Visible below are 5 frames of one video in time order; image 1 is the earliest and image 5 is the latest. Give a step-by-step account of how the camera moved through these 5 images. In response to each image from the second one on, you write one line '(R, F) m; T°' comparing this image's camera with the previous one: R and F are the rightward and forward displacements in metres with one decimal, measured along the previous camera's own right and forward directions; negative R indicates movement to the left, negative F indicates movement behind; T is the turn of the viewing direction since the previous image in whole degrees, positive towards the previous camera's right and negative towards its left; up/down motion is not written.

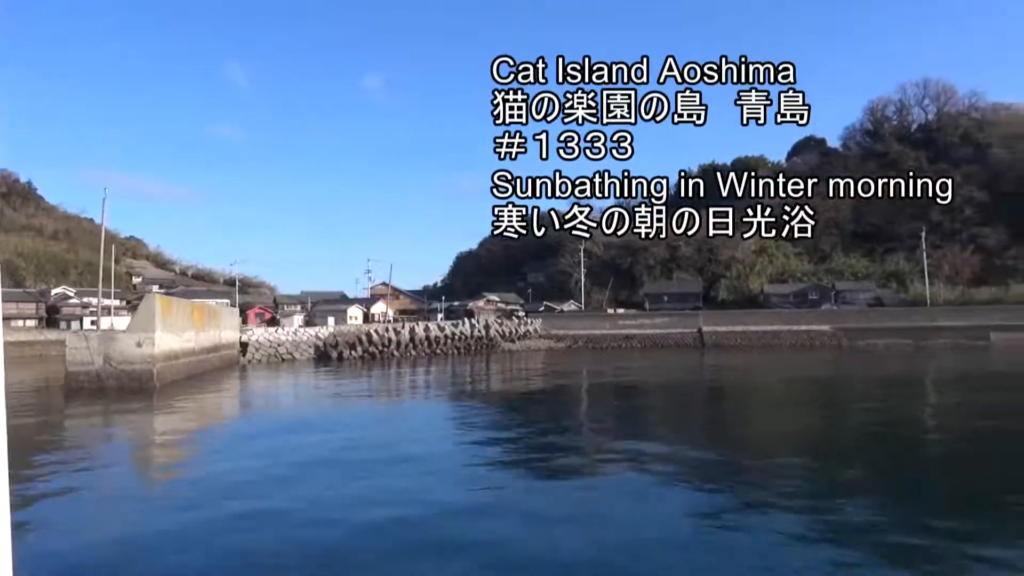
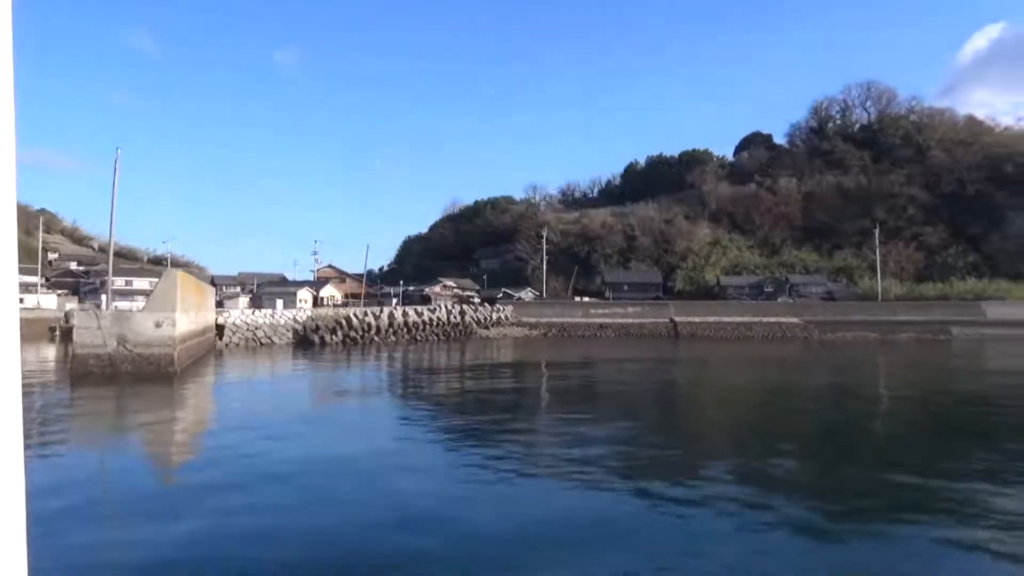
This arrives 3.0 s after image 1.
(-1.2, +0.5) m; +6°
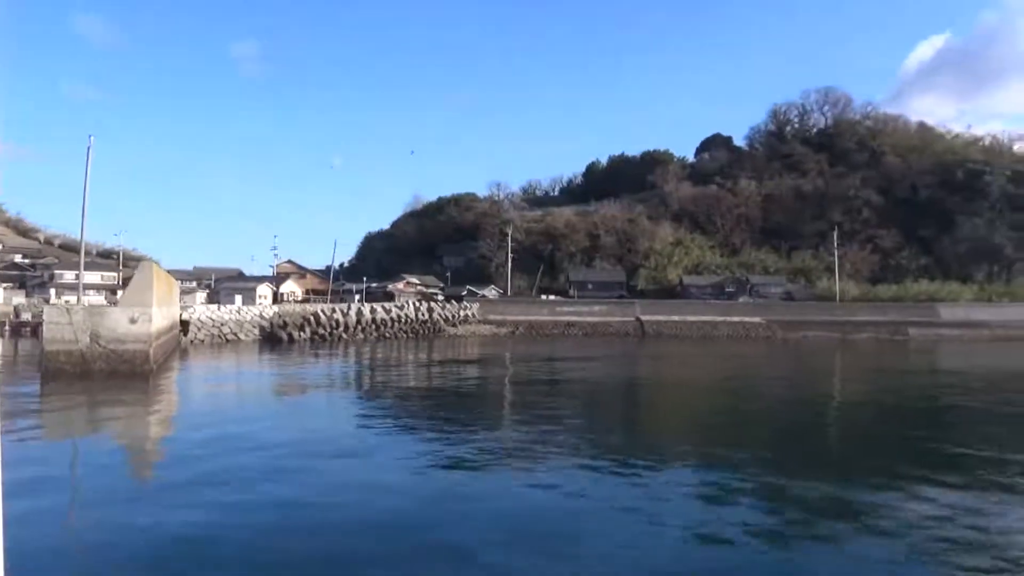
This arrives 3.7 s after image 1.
(-0.3, +0.1) m; +3°
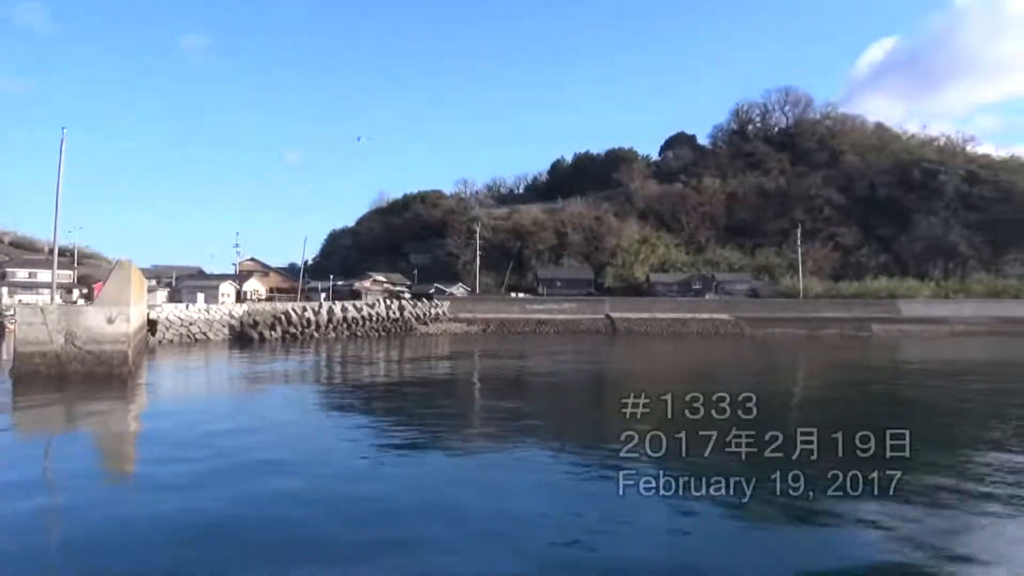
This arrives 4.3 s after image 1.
(-0.2, +0.1) m; +3°
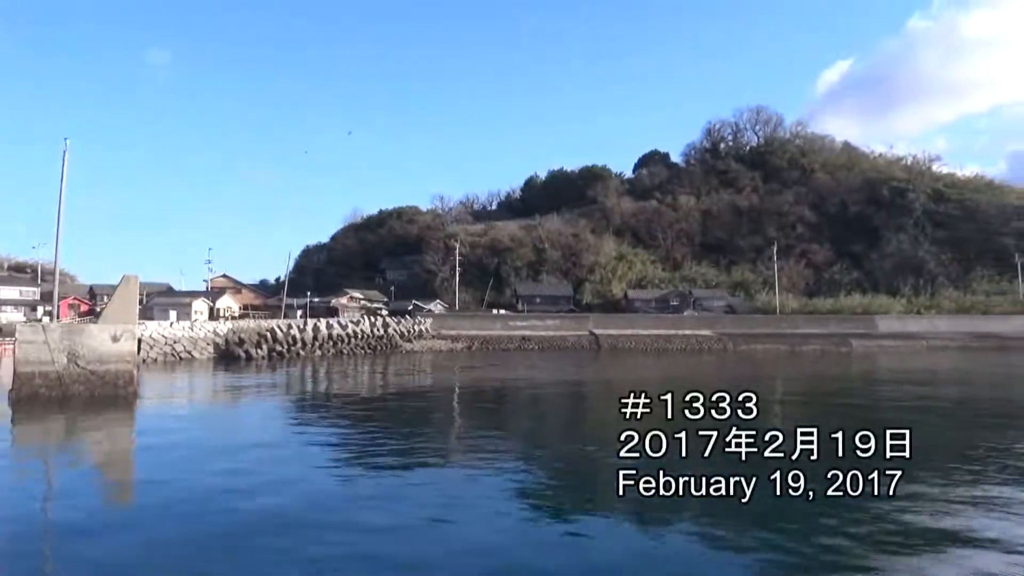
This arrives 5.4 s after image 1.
(-0.4, +0.1) m; +3°
